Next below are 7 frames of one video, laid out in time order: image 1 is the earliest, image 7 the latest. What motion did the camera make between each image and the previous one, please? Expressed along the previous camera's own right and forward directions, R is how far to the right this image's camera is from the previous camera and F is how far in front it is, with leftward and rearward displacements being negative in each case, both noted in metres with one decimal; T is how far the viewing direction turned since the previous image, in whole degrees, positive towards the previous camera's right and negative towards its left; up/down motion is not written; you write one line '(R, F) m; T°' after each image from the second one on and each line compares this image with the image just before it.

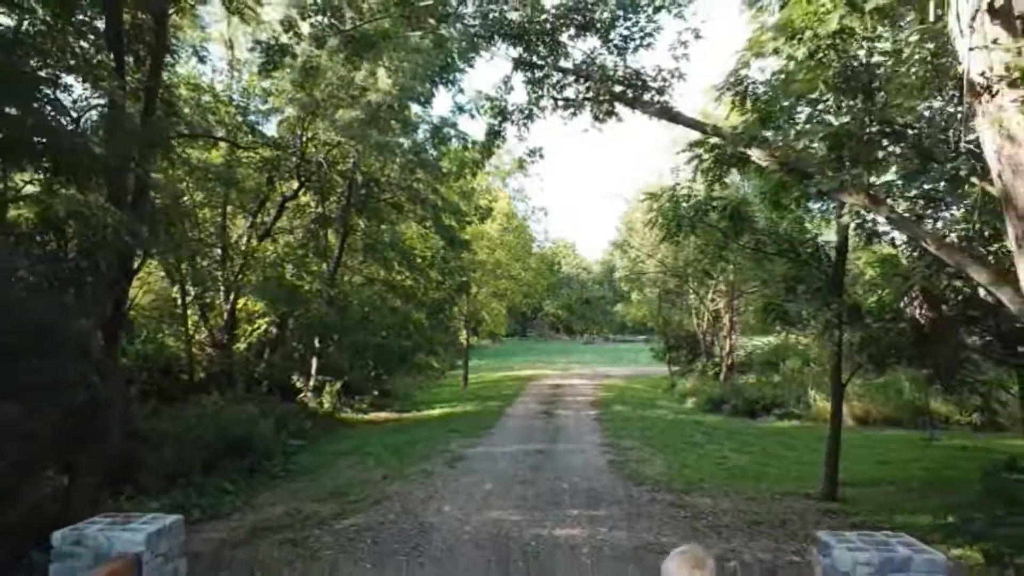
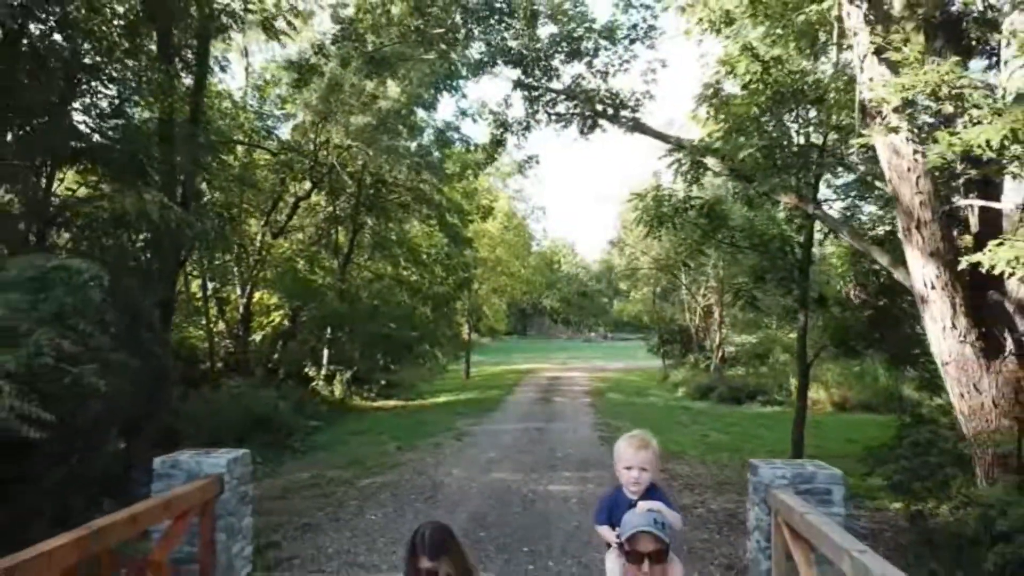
(0.0, -1.2) m; 0°
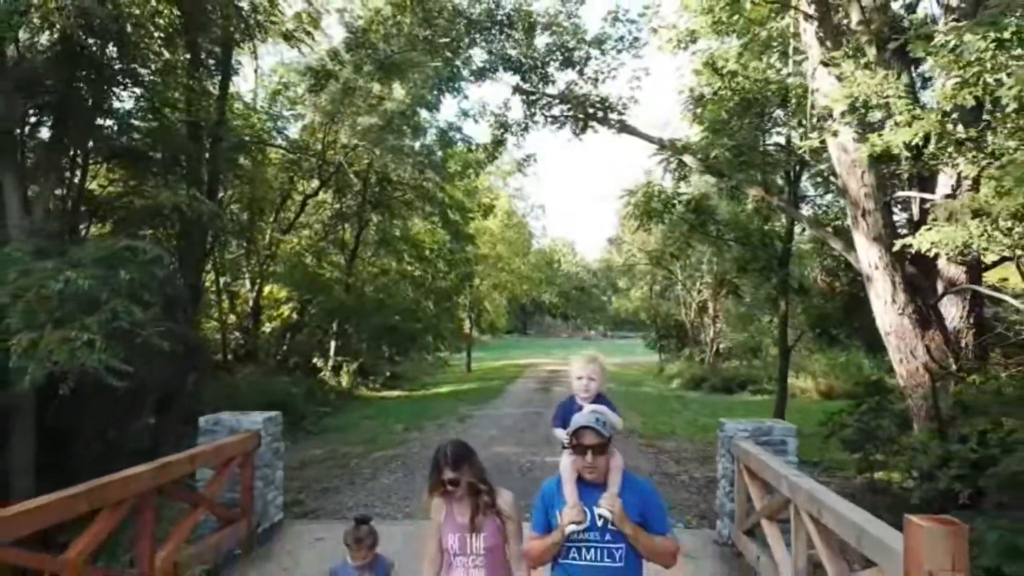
(0.0, -0.8) m; 0°
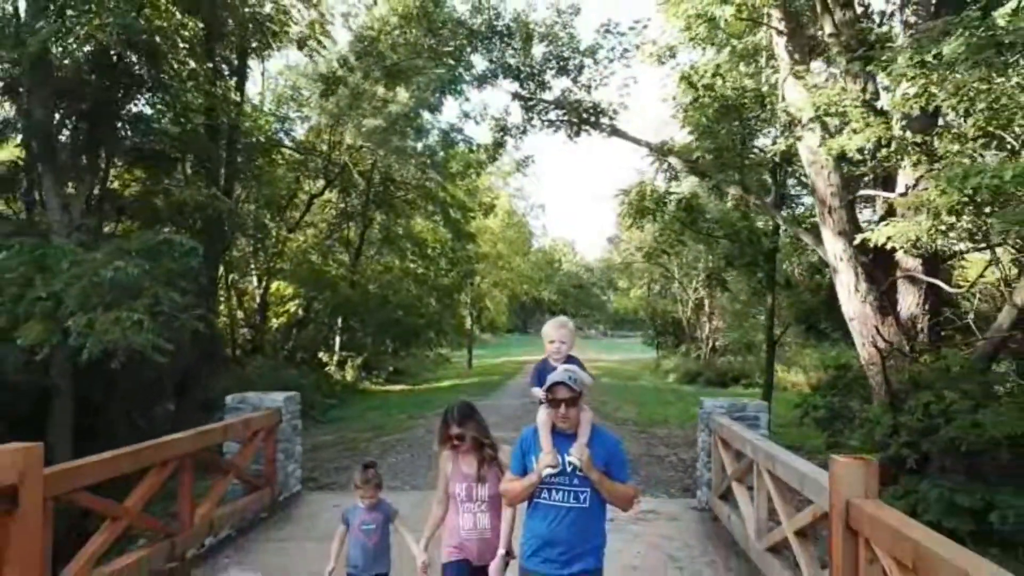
(0.0, -0.6) m; 0°
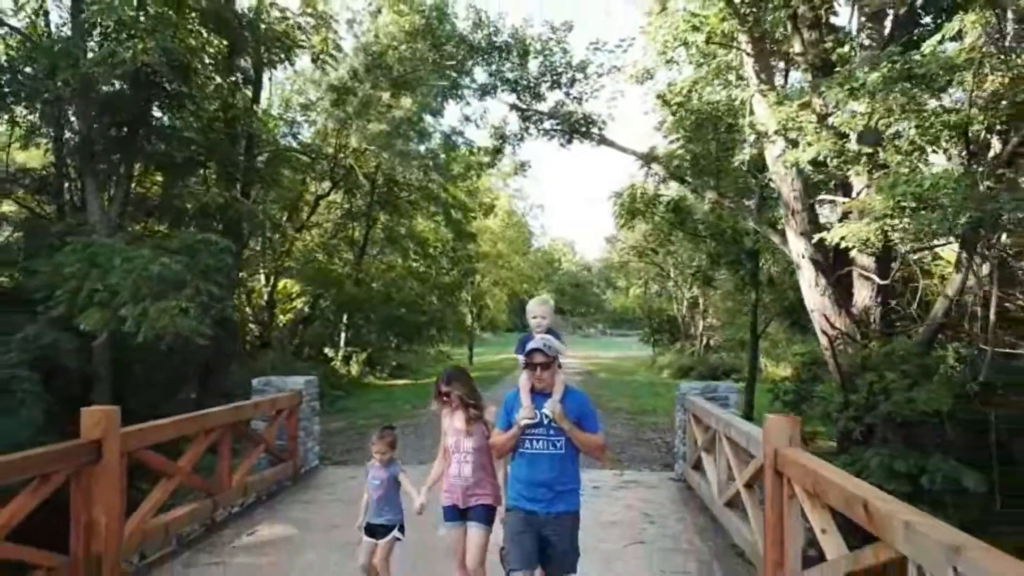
(0.0, -0.8) m; 0°
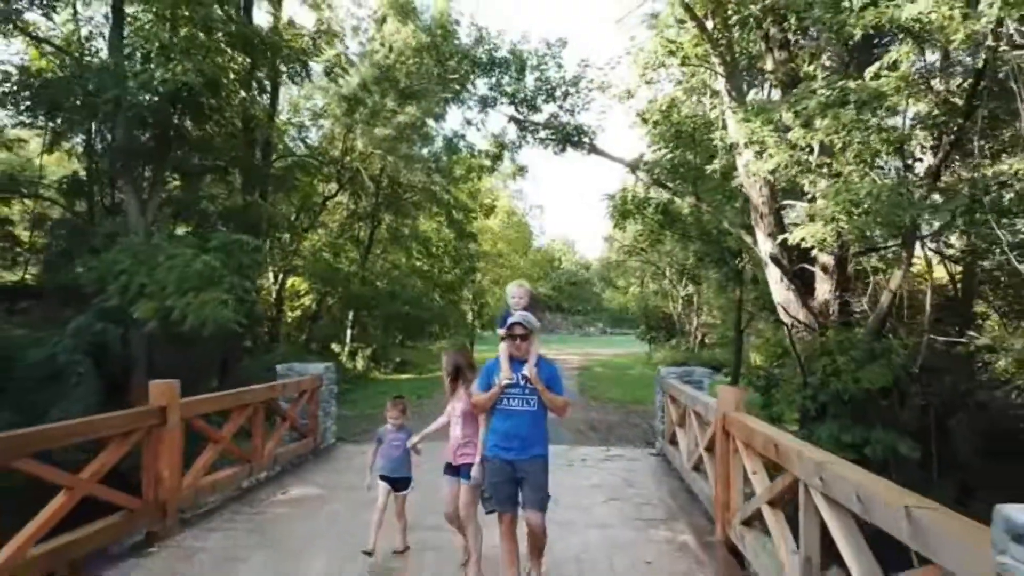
(0.0, -0.9) m; 0°
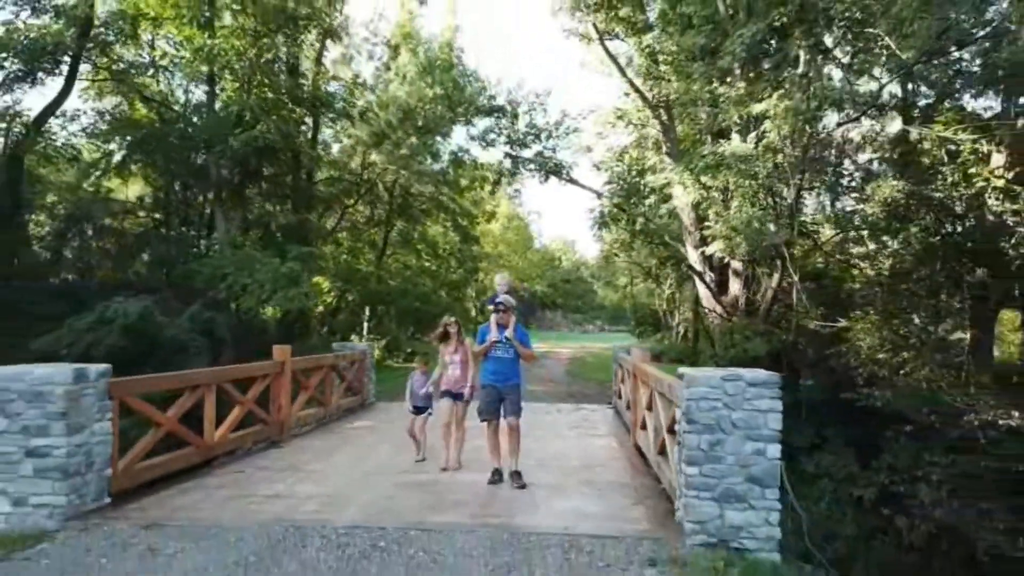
(+0.1, -3.1) m; 0°
